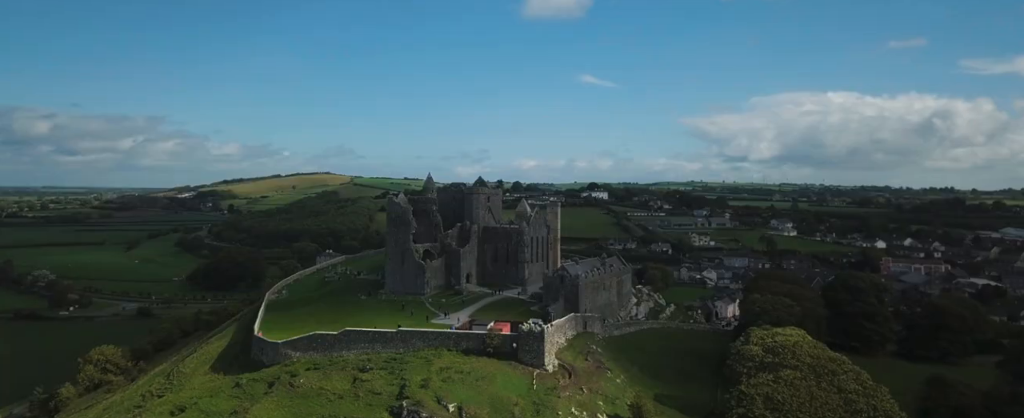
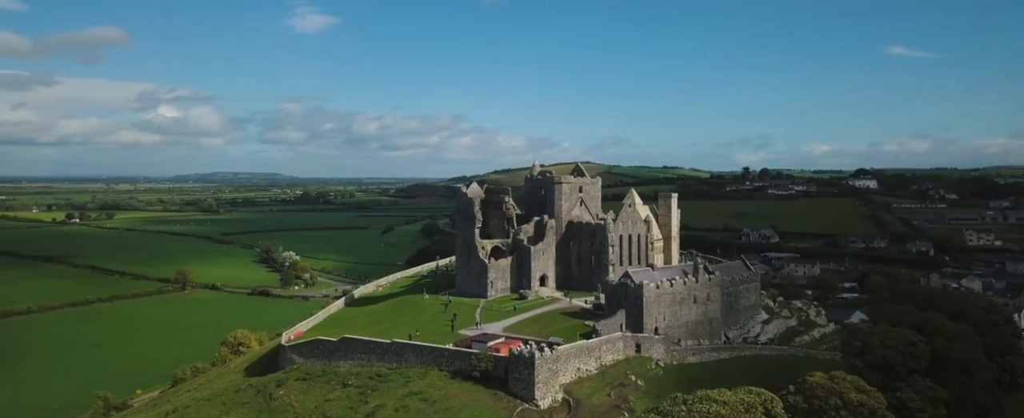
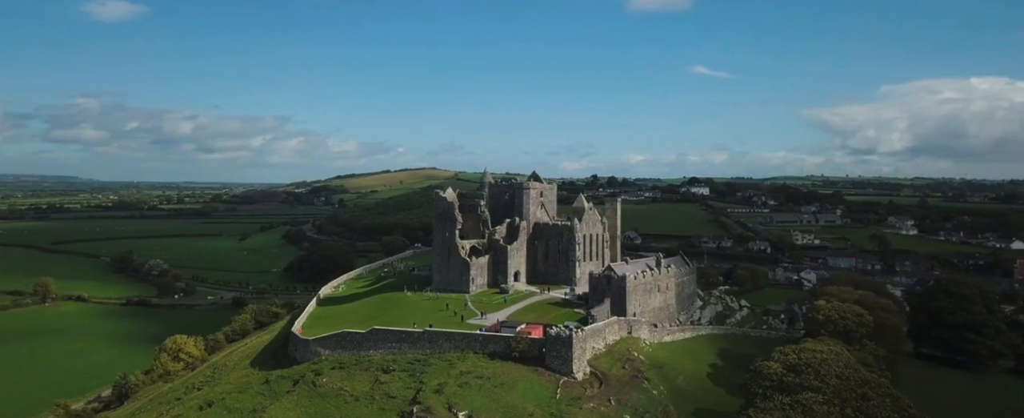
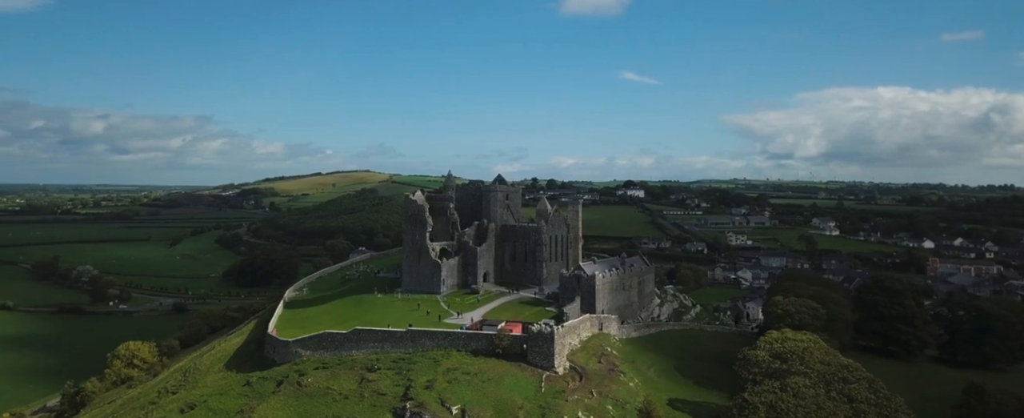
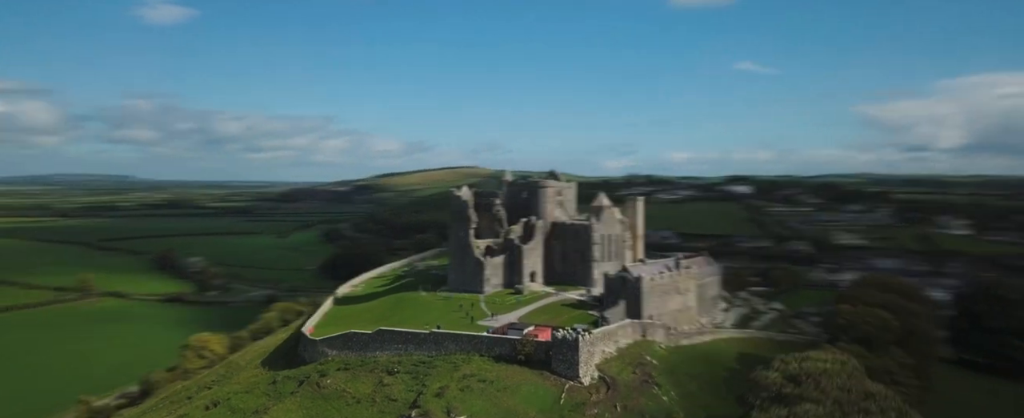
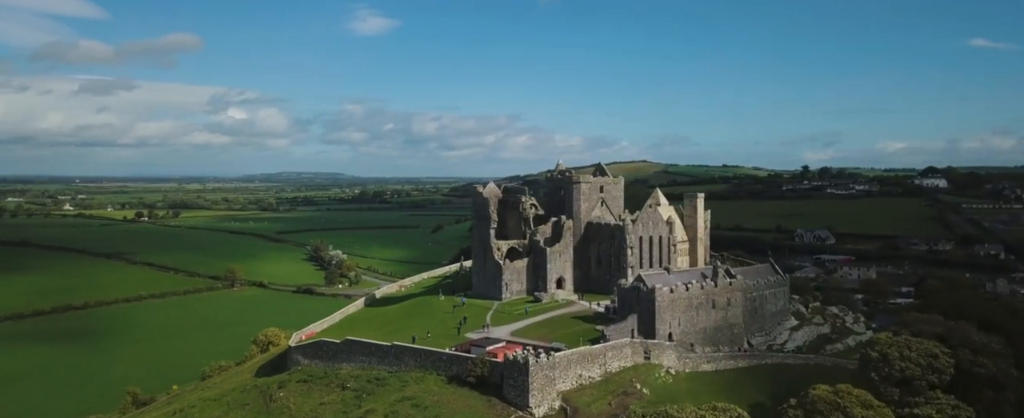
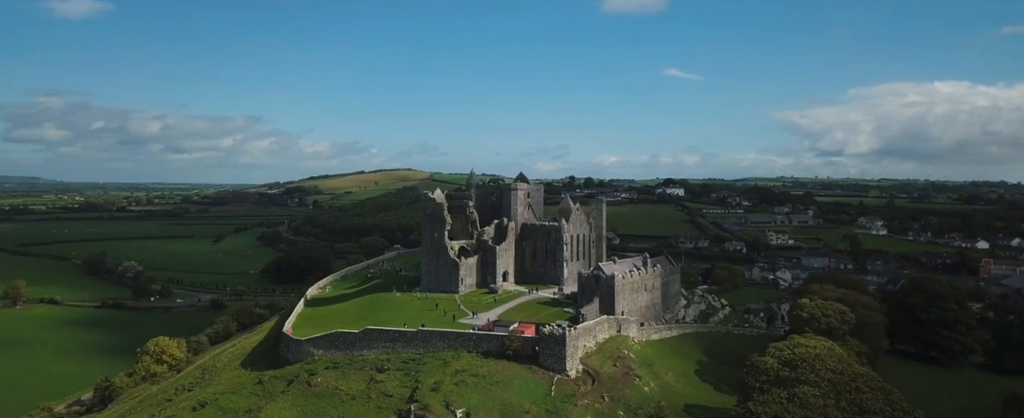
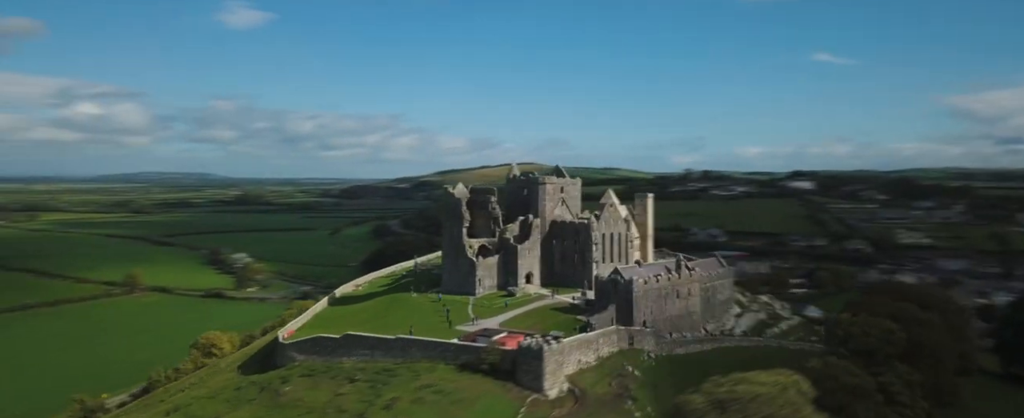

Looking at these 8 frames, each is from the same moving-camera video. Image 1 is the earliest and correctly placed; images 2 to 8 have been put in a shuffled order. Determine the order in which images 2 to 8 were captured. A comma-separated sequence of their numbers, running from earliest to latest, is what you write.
4, 7, 3, 5, 8, 2, 6
